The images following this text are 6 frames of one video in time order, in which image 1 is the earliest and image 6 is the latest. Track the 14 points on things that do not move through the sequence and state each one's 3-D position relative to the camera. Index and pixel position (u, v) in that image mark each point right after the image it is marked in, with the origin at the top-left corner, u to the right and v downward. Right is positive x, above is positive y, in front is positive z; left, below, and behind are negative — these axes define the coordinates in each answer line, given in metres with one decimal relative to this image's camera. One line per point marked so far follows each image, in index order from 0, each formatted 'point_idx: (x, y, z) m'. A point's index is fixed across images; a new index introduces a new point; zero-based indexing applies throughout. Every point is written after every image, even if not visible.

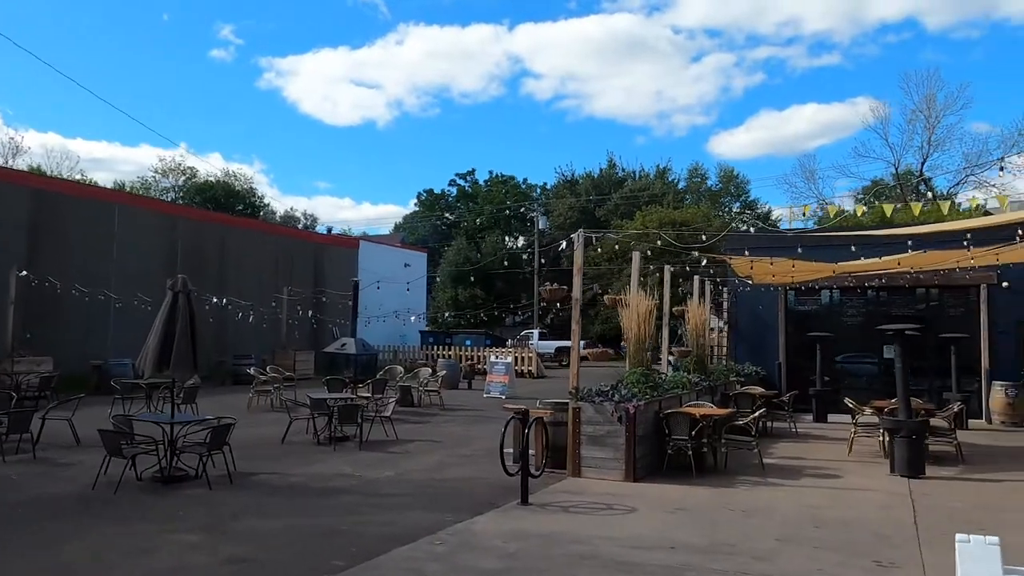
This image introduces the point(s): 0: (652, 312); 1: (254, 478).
0: (+1.7, -0.3, +9.7) m
1: (-2.6, -1.9, +7.8) m
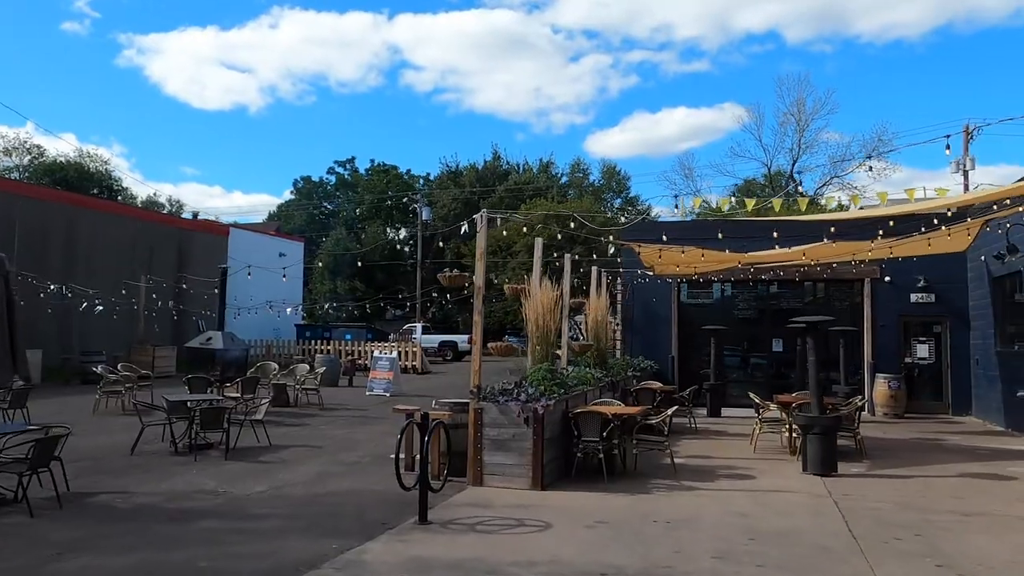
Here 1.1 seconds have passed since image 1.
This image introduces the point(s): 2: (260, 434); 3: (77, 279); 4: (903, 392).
0: (+0.5, -0.2, +8.9) m
1: (-3.4, -1.7, +6.4) m
2: (-3.1, -1.8, +9.7) m
3: (-10.8, +0.2, +19.8) m
4: (+6.9, -1.8, +14.1) m
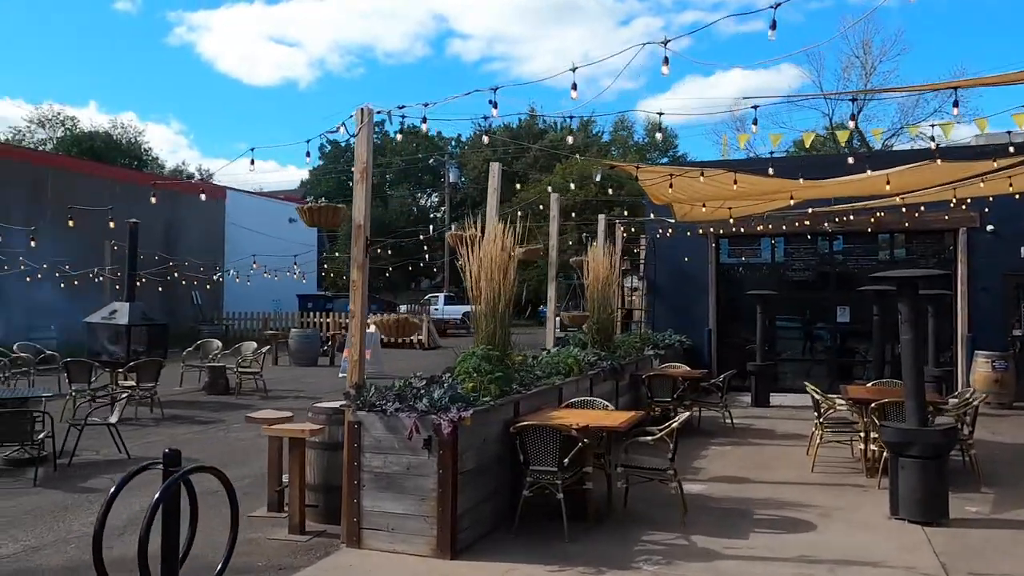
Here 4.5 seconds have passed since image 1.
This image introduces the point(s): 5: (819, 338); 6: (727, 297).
0: (0.0, +0.2, +6.0) m
1: (-4.1, -1.5, +3.8) m
2: (-3.5, -1.4, +7.1) m
3: (-10.6, +0.9, +17.6) m
4: (+6.8, -1.2, +10.8) m
5: (+4.7, -0.8, +12.2) m
6: (+3.4, -0.1, +12.6) m
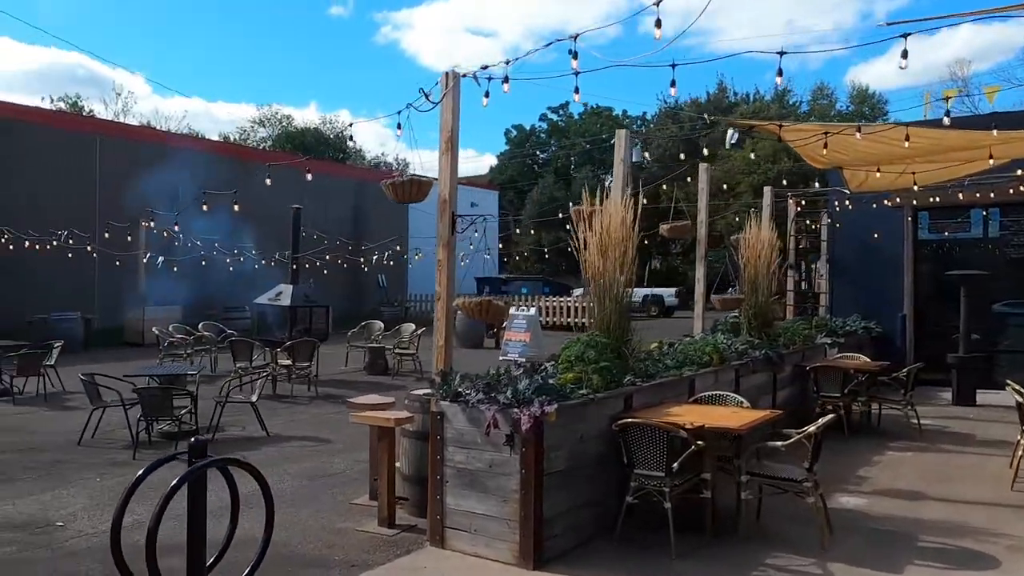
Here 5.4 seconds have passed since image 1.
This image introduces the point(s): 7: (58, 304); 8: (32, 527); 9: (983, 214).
0: (+0.8, +0.4, +5.4) m
1: (-3.7, -1.4, +4.3) m
2: (-2.3, -1.2, +7.3) m
3: (-6.7, +1.3, +19.2) m
4: (+8.5, -0.9, +8.4) m
5: (+6.9, -0.5, +10.3) m
6: (+5.7, +0.1, +11.0) m
7: (-9.2, -0.3, +15.8) m
8: (-2.8, -1.4, +4.6) m
9: (+6.2, +1.0, +10.6) m
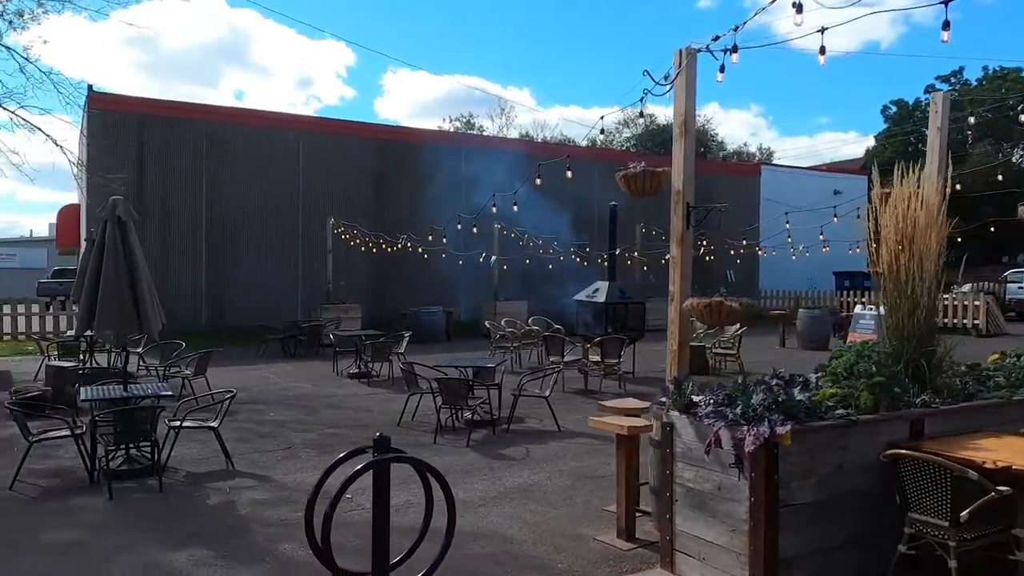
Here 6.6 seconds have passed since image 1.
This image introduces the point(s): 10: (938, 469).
0: (+2.4, +0.4, +4.4) m
1: (-2.1, -1.4, +5.4) m
2: (+0.4, -1.2, +7.5) m
3: (+1.7, +1.4, +20.0) m
4: (+10.6, -0.9, +3.7) m
5: (+10.0, -0.5, +6.1) m
6: (+9.2, +0.2, +7.2) m
7: (-2.1, -0.2, +18.1) m
8: (-1.2, -1.4, +5.2) m
9: (+9.5, +1.0, +6.6) m
10: (+1.8, -0.7, +3.3) m
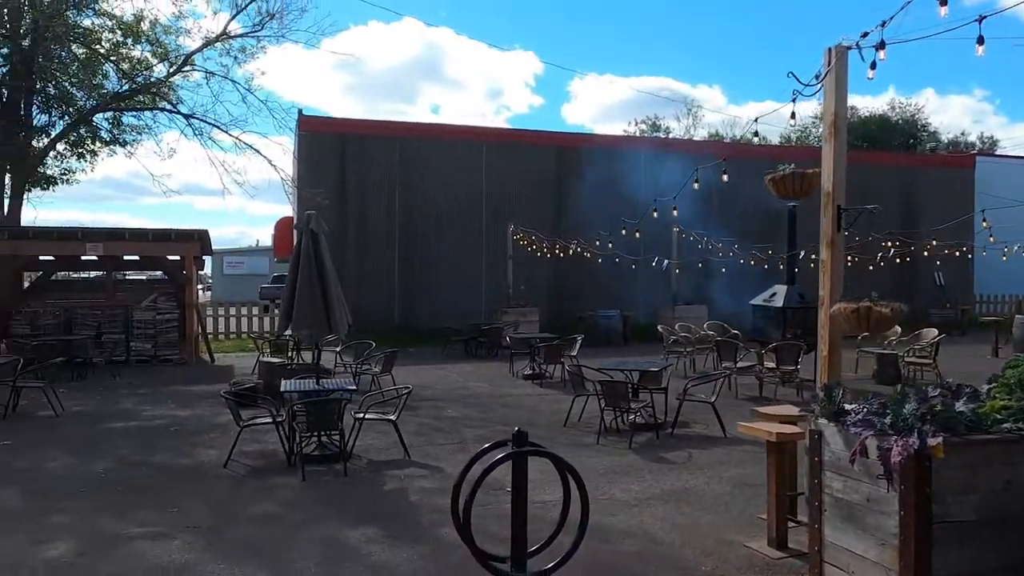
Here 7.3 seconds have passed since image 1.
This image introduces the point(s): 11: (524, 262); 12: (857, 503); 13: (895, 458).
0: (+3.1, +0.4, +3.9) m
1: (-1.0, -1.4, +5.9) m
2: (+1.9, -1.2, +7.4) m
3: (+6.1, +1.3, +19.3) m
4: (+11.0, -0.9, +1.3) m
5: (+10.9, -0.5, +3.8) m
6: (+10.5, +0.2, +5.1) m
7: (+2.0, -0.3, +18.3) m
8: (-0.2, -1.4, +5.5) m
9: (+10.6, +1.0, +4.4) m
10: (+2.3, -0.8, +3.0) m
11: (+0.3, +0.6, +17.9) m
12: (+1.5, -0.9, +3.5) m
13: (+1.6, -0.7, +3.2) m
